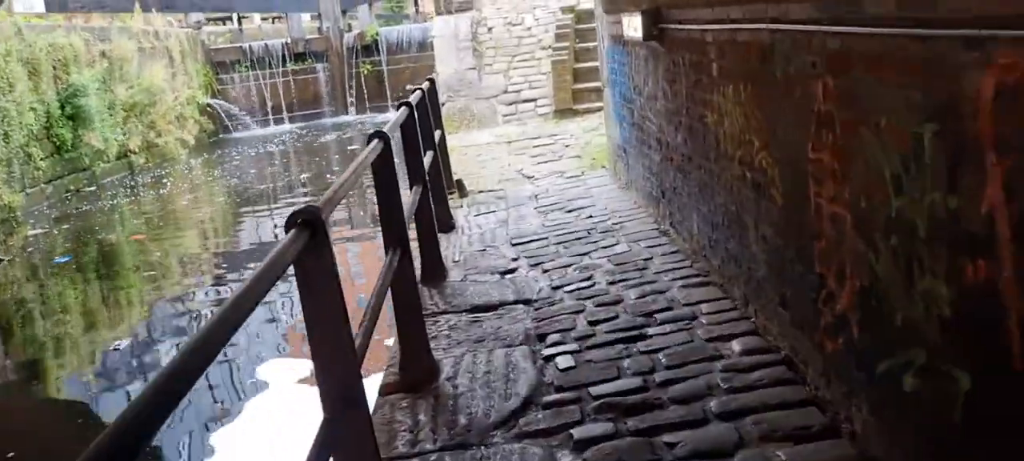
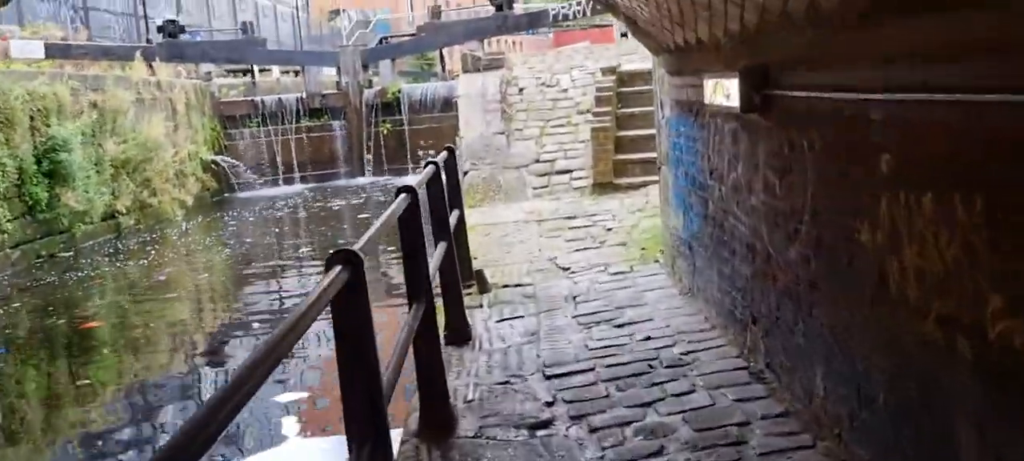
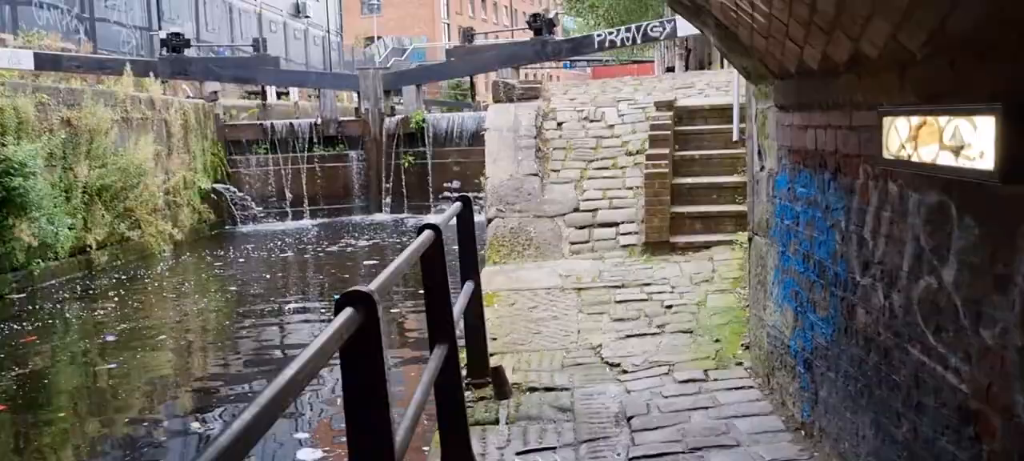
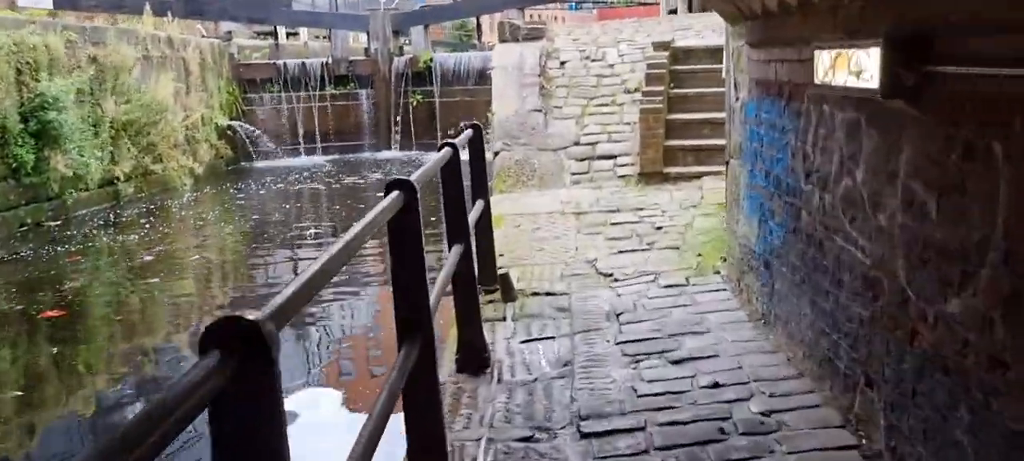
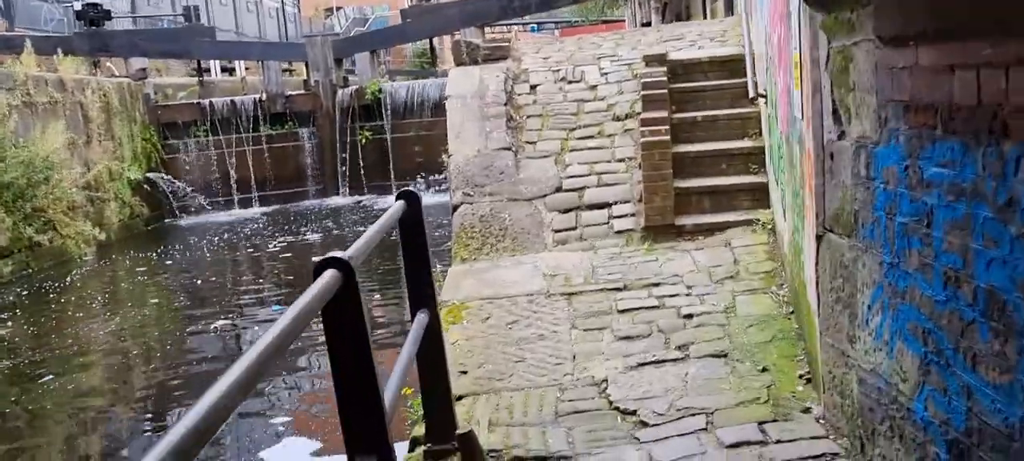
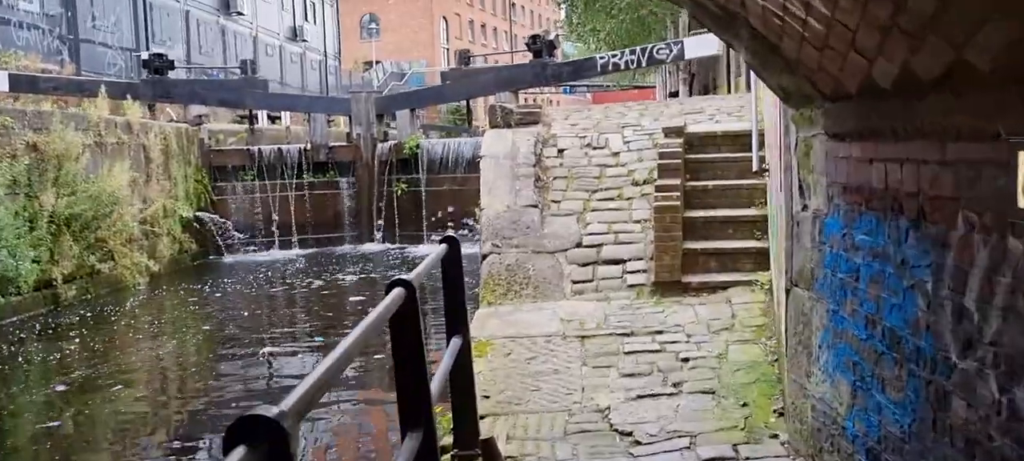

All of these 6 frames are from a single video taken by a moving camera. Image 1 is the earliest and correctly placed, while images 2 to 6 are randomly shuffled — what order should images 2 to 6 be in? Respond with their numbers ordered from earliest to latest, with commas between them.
2, 4, 3, 6, 5
